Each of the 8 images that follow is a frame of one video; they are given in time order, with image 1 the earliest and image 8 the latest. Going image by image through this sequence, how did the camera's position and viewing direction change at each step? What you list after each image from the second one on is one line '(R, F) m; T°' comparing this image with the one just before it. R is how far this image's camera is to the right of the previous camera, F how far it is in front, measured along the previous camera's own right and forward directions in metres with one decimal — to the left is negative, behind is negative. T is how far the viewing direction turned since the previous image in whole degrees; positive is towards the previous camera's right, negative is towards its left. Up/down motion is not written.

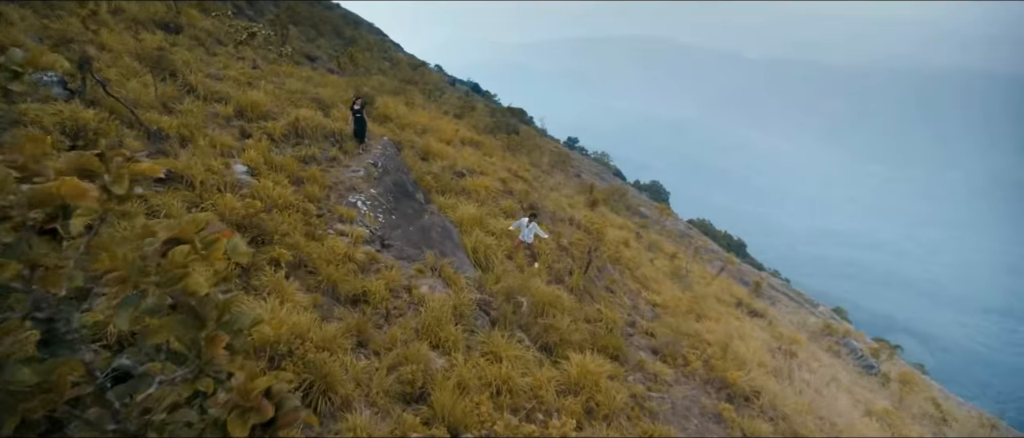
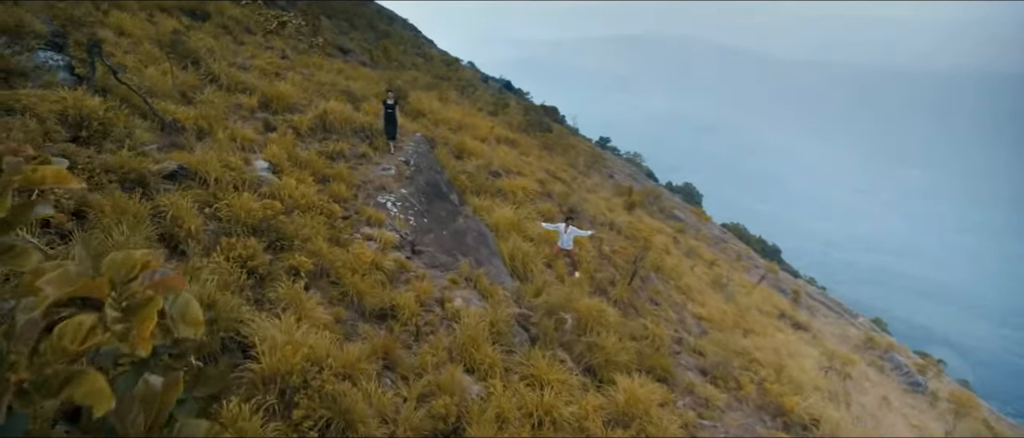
(-0.2, +1.0) m; -3°
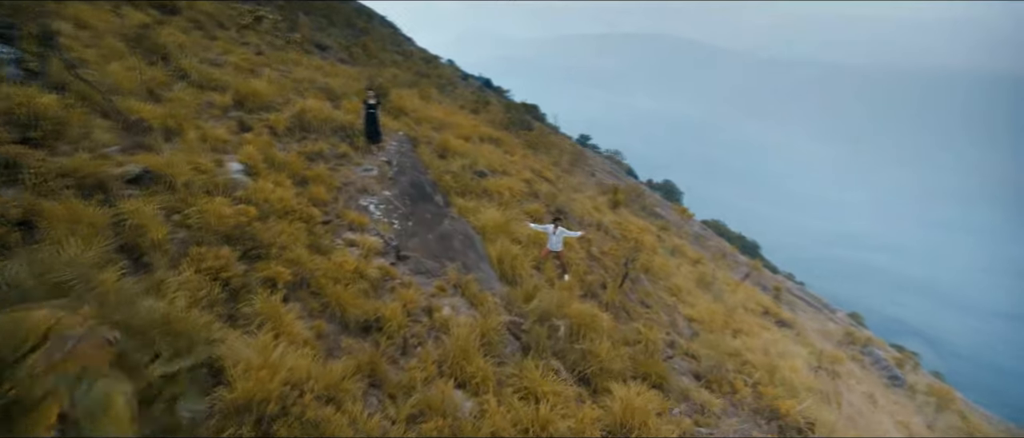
(-0.1, +0.4) m; +2°
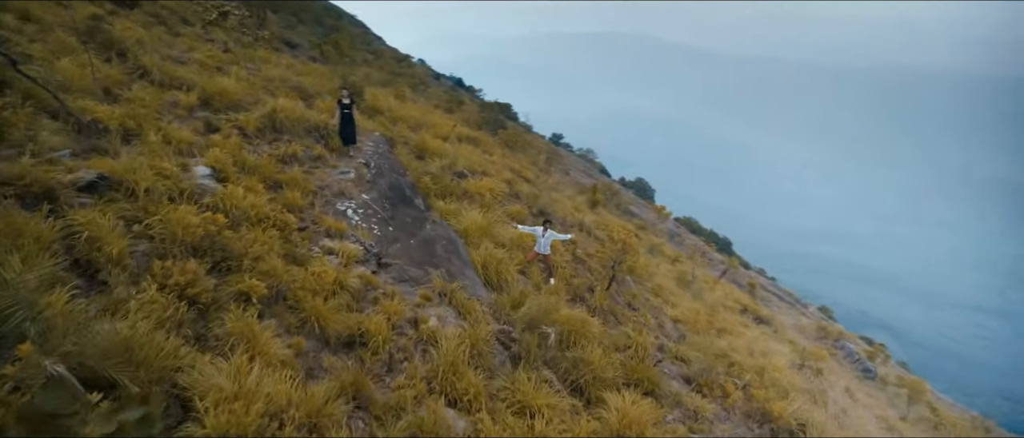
(-0.2, +0.4) m; +3°
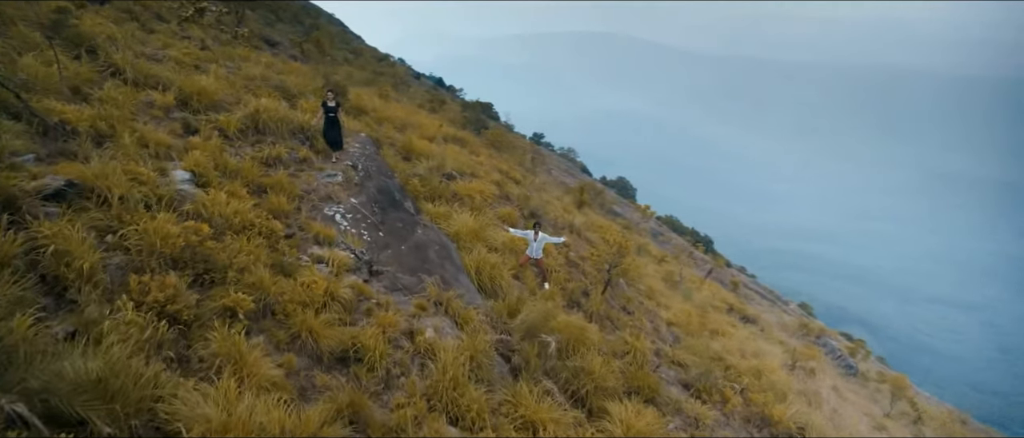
(-0.2, +0.4) m; +2°
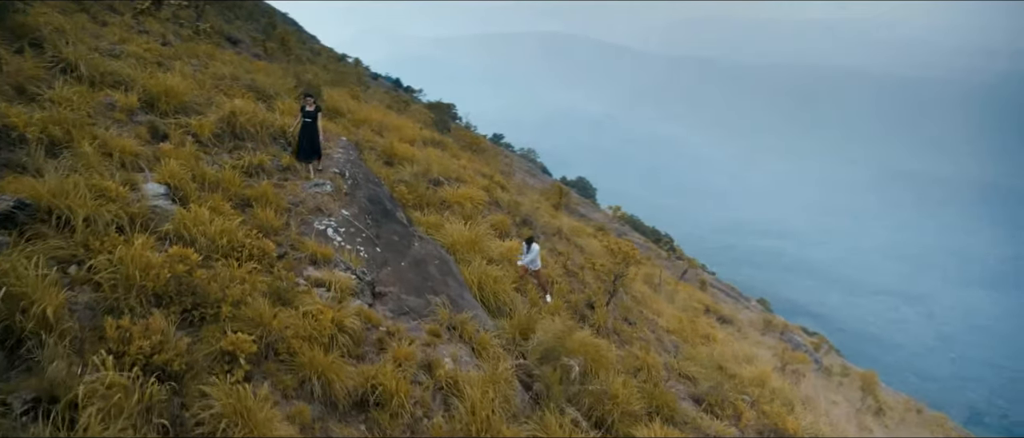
(-0.8, +0.8) m; +4°
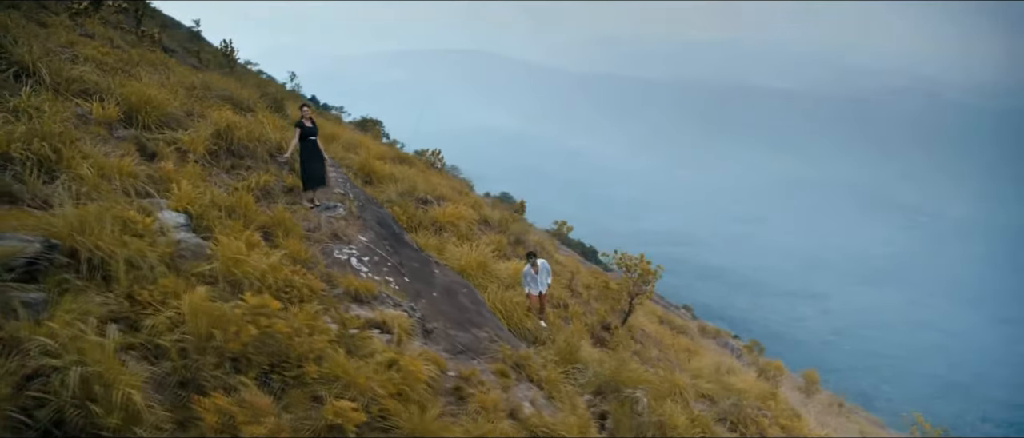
(-1.6, +0.9) m; +8°
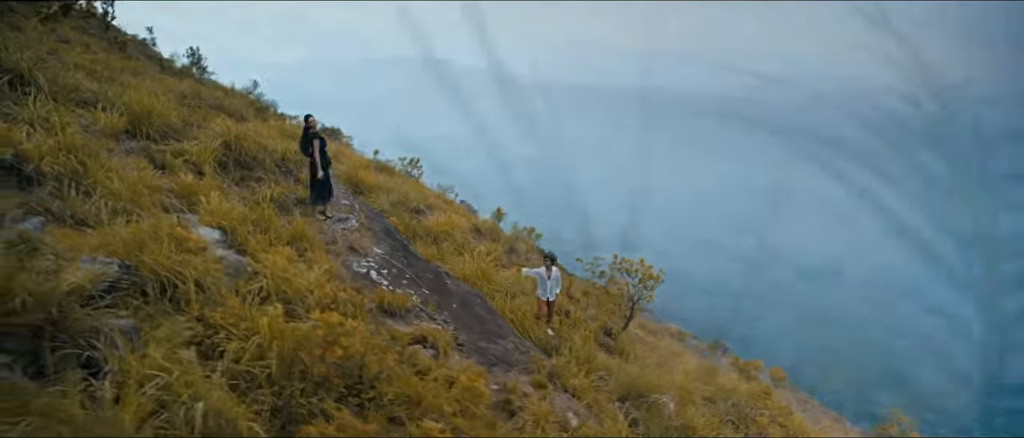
(-0.8, +0.1) m; +4°
